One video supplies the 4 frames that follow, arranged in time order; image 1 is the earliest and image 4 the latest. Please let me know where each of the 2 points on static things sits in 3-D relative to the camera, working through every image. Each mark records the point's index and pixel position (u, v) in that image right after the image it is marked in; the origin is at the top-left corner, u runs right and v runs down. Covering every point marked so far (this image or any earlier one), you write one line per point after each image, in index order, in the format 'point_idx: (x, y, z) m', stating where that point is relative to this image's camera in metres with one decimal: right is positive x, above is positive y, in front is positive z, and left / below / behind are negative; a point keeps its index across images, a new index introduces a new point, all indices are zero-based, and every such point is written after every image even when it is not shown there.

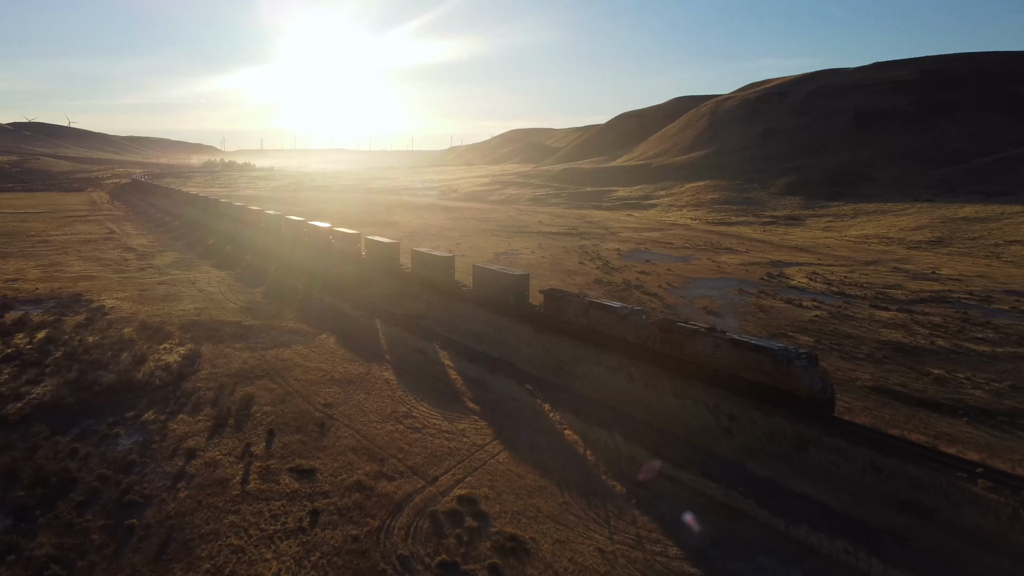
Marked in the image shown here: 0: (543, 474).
0: (+0.6, -3.6, +15.6) m
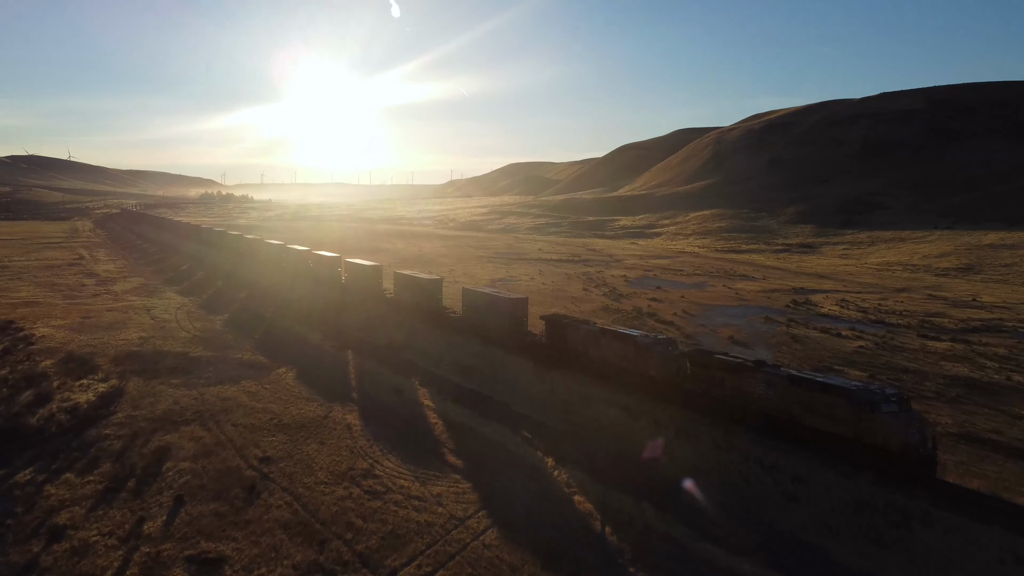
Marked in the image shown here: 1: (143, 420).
0: (+0.5, -3.8, +11.1) m
1: (-7.9, -2.8, +17.5) m
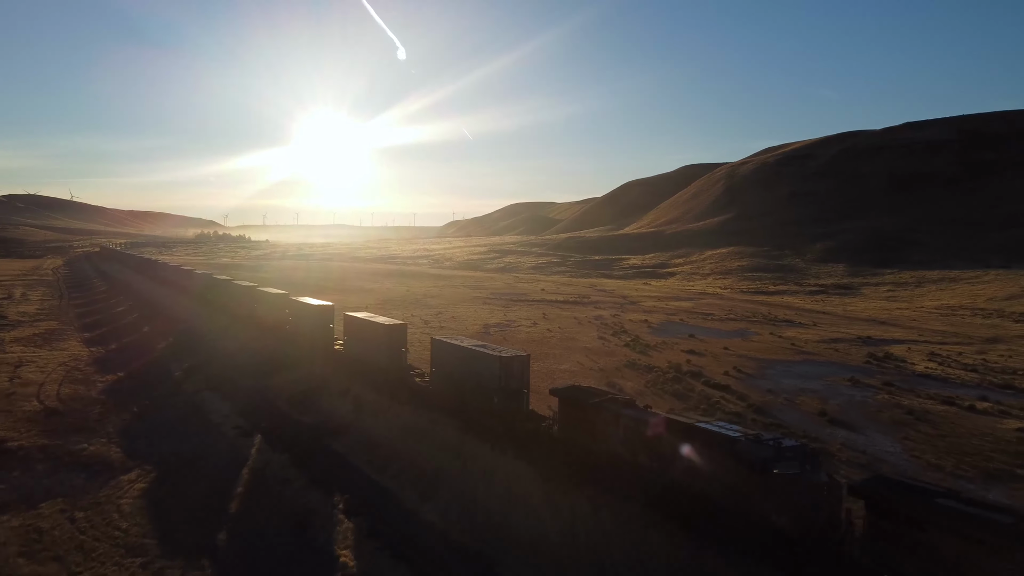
0: (+0.3, -4.1, +2.3) m
1: (-8.0, -3.5, +8.7) m
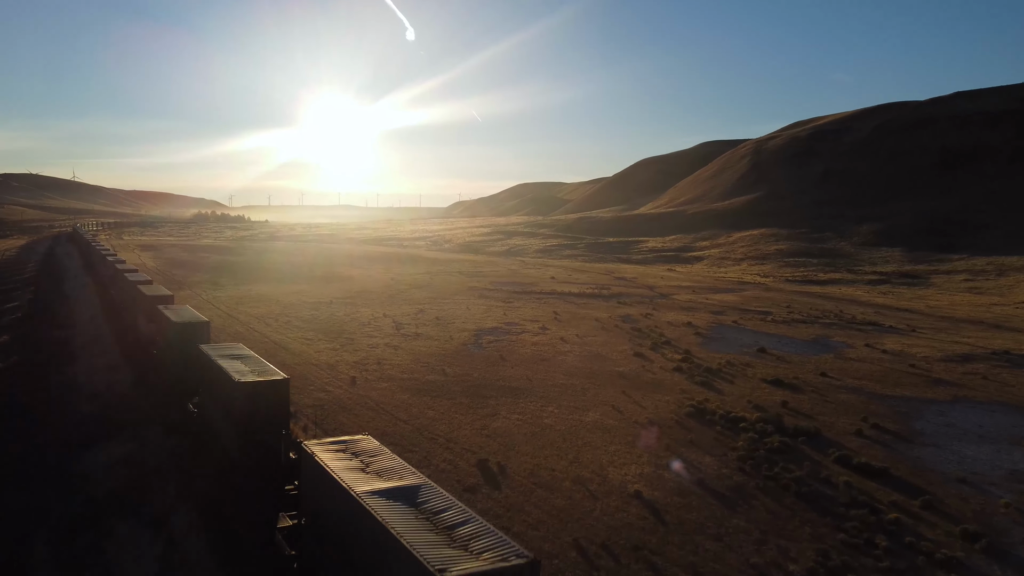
0: (0.0, -4.7, -7.8) m
1: (-8.2, -3.9, -1.3) m
